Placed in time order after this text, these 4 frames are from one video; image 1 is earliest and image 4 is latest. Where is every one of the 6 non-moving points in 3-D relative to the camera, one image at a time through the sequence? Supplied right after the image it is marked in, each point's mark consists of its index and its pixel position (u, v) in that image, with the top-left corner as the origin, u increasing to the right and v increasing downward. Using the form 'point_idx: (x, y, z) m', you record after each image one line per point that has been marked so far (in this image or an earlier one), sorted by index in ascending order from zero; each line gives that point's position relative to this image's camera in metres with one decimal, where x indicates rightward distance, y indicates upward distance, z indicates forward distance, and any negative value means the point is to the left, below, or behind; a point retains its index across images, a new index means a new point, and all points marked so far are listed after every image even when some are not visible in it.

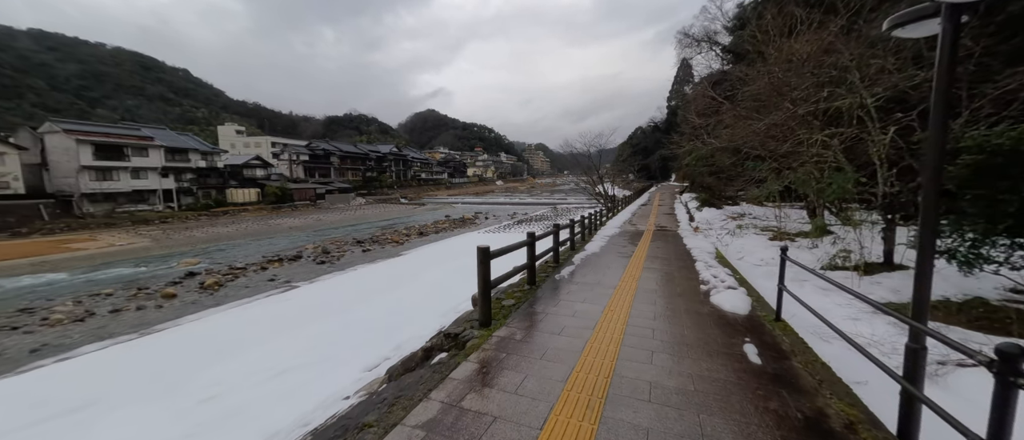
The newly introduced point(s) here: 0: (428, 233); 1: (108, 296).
0: (-3.7, -0.6, +16.6) m
1: (-9.8, -1.8, +9.4) m
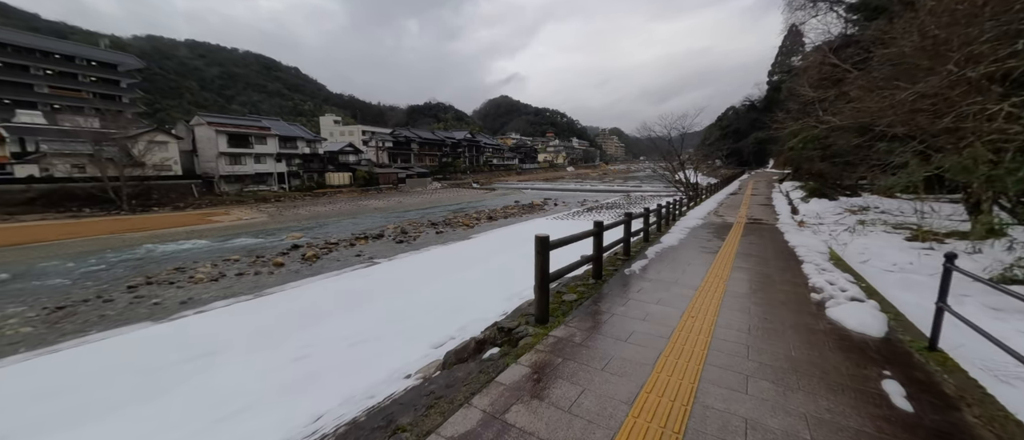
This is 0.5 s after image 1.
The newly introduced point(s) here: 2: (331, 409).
0: (-0.6, +0.1, +16.7) m
1: (-8.0, -1.2, +10.9) m
2: (-1.8, -1.8, +3.7) m
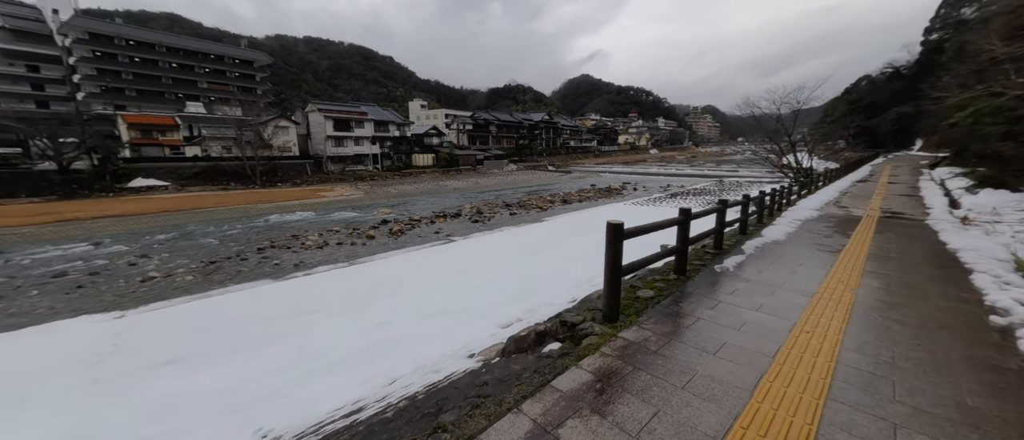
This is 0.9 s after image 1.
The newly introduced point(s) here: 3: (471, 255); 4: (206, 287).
0: (+2.7, +0.8, +16.3) m
1: (-5.8, -0.4, +12.1) m
2: (-1.1, -1.6, +3.9) m
3: (-0.9, -0.8, +8.5) m
4: (-6.3, -1.4, +7.7) m
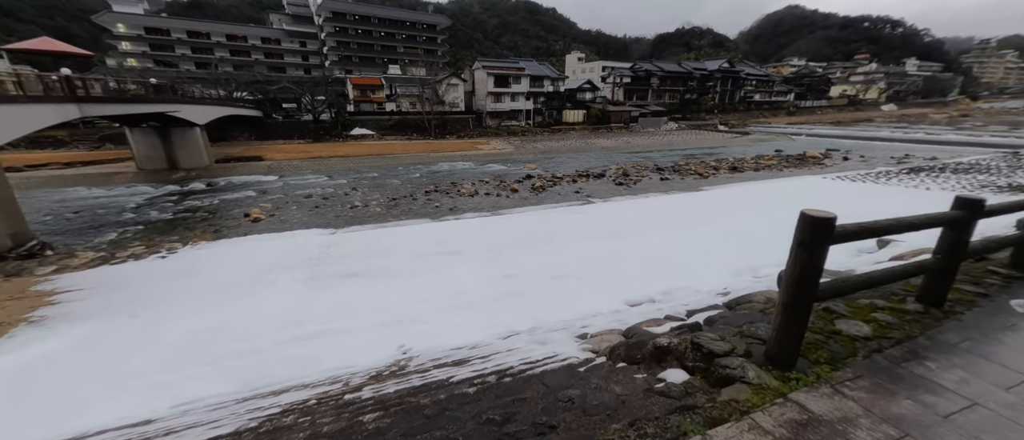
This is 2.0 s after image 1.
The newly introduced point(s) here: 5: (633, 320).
0: (+8.6, +1.8, +13.6) m
1: (-0.9, +1.3, +13.0) m
2: (+0.1, -1.1, +3.9) m
3: (+2.1, 0.0, +7.9) m
4: (-3.2, 0.0, +9.2) m
5: (+1.0, -0.9, +3.2) m
